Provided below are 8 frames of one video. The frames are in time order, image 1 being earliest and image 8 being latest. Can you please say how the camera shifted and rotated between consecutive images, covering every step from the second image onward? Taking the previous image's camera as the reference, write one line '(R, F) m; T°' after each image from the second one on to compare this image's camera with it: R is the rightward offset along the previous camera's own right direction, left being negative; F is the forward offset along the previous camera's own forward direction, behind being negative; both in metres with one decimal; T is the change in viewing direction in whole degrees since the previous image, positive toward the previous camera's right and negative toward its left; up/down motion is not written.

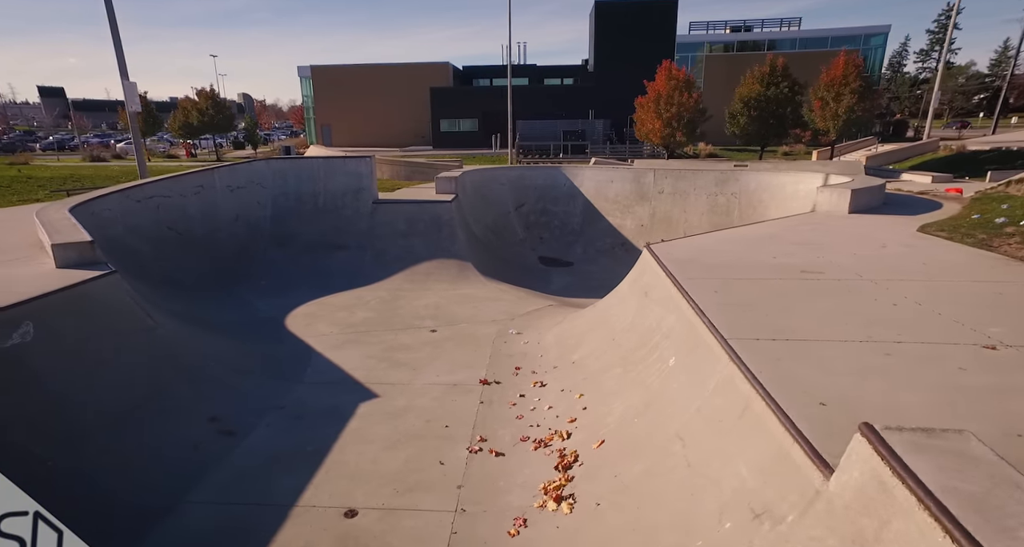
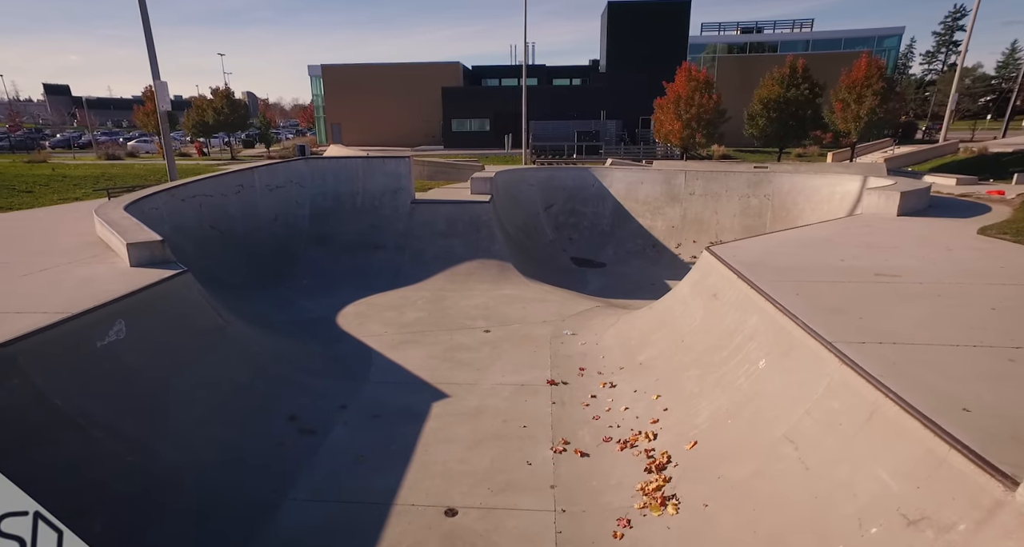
(-0.9, 0.0) m; 0°
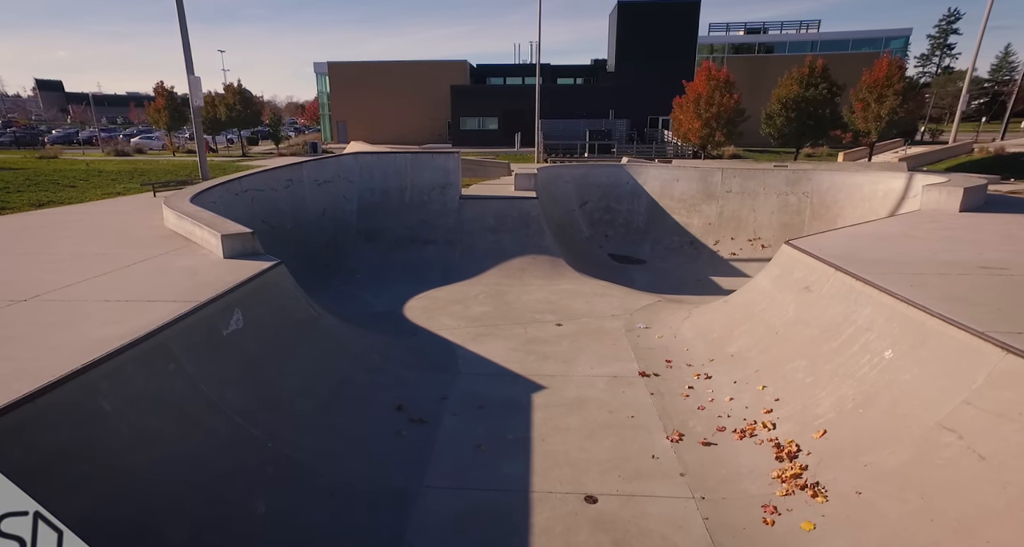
(-1.4, 0.0) m; 0°
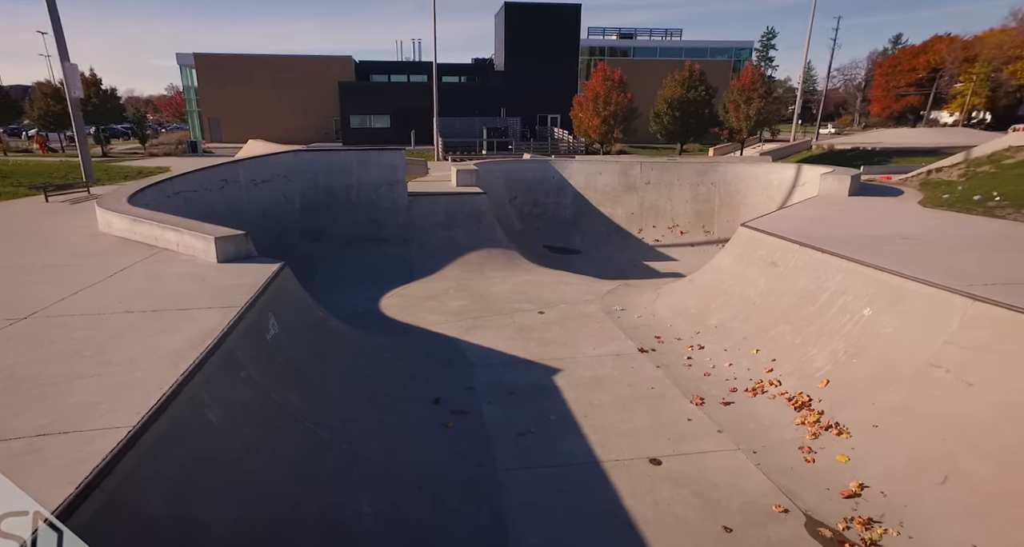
(-1.8, 0.0) m; +12°
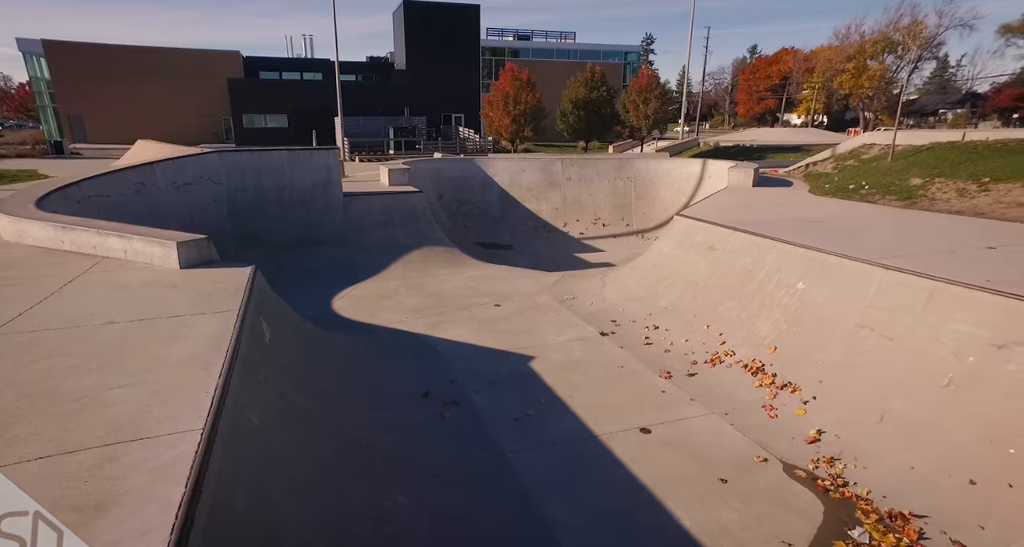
(-1.0, -0.2) m; +10°
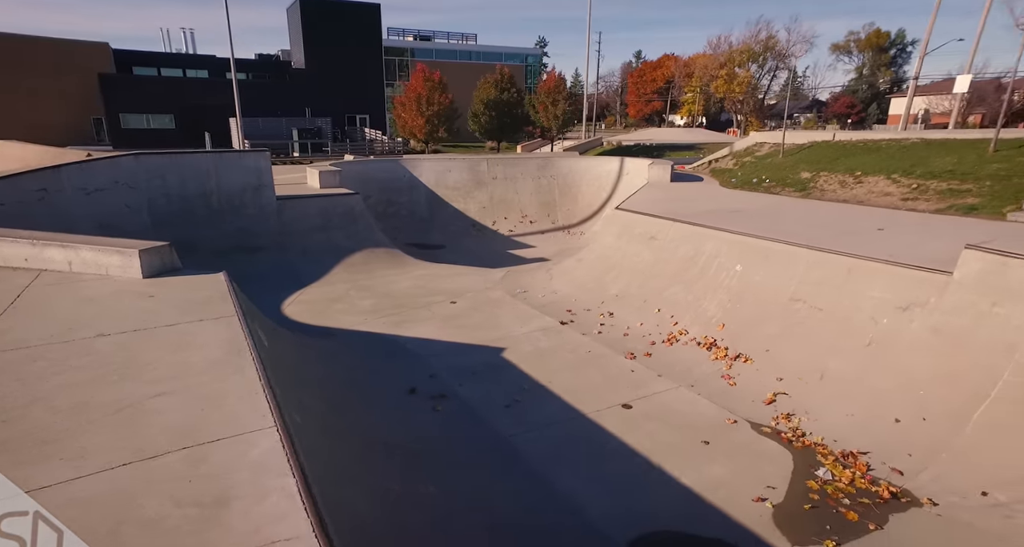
(-0.9, -0.2) m; +10°
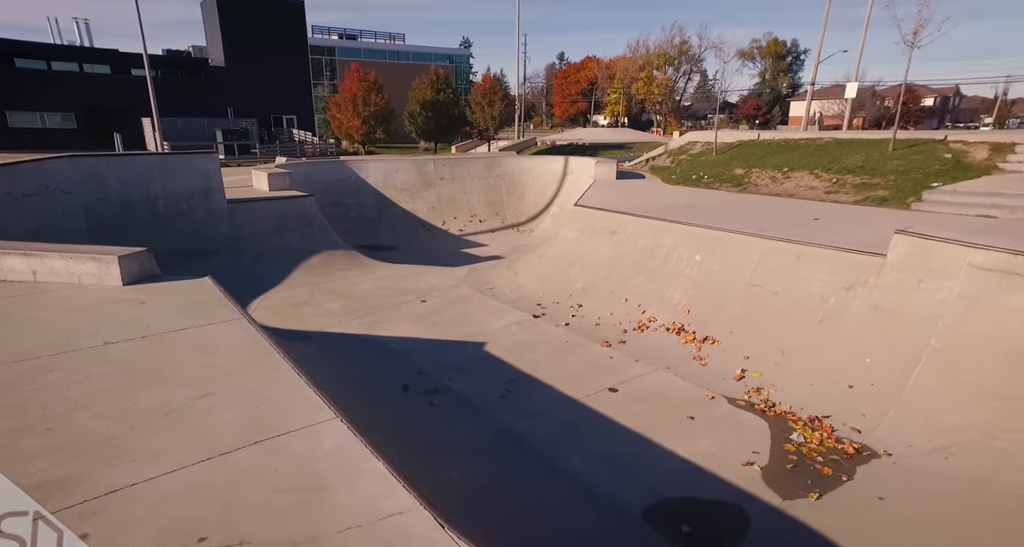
(-0.7, -0.2) m; +7°
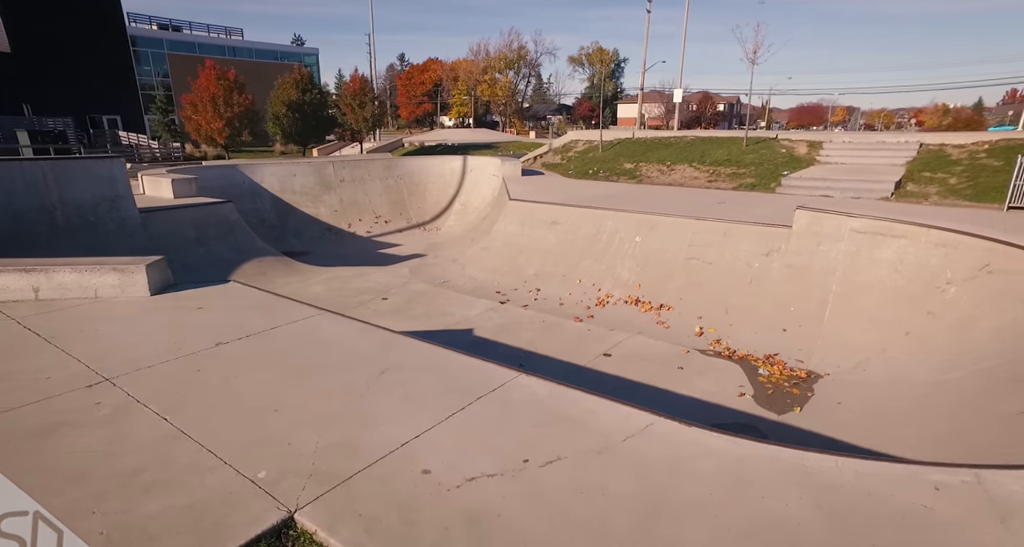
(-2.0, -0.4) m; +15°
